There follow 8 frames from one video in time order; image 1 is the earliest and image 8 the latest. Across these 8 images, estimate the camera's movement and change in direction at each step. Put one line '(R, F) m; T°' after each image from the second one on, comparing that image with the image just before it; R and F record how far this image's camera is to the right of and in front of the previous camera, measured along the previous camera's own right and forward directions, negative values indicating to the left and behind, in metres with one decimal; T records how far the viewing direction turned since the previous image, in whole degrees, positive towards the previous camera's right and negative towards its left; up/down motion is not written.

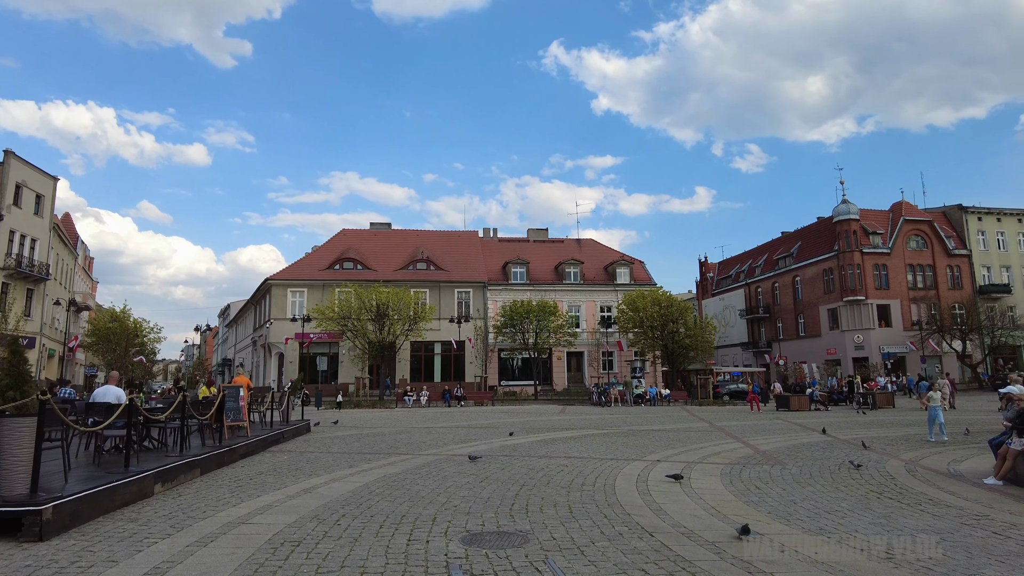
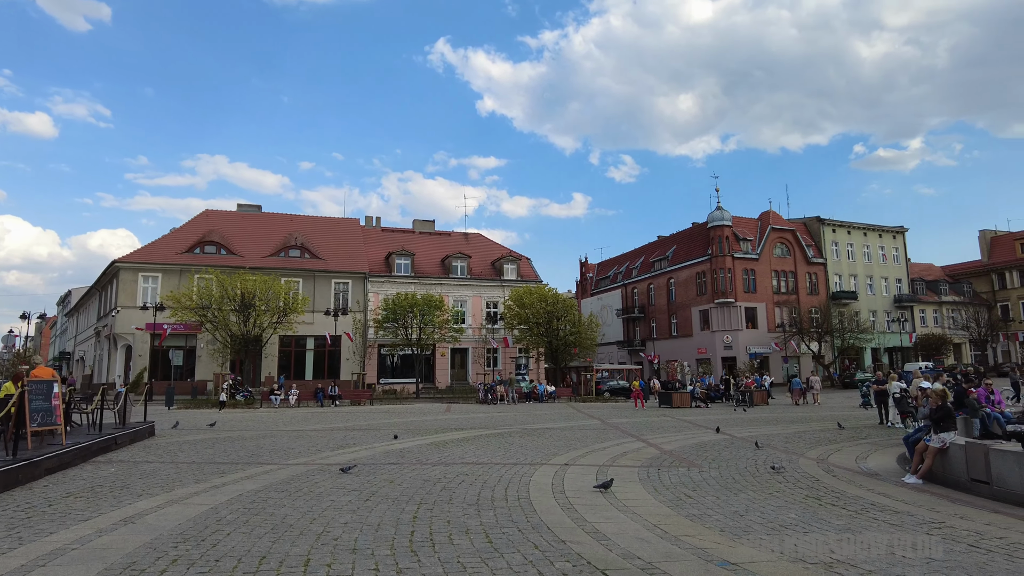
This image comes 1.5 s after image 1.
(-0.3, +1.9) m; +10°
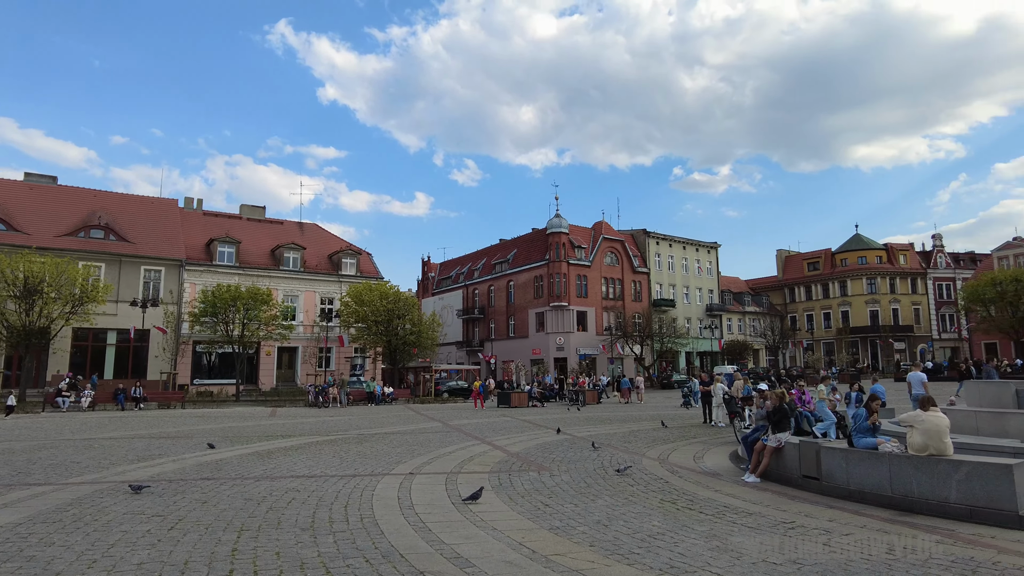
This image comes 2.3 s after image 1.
(-0.2, +0.9) m; +14°
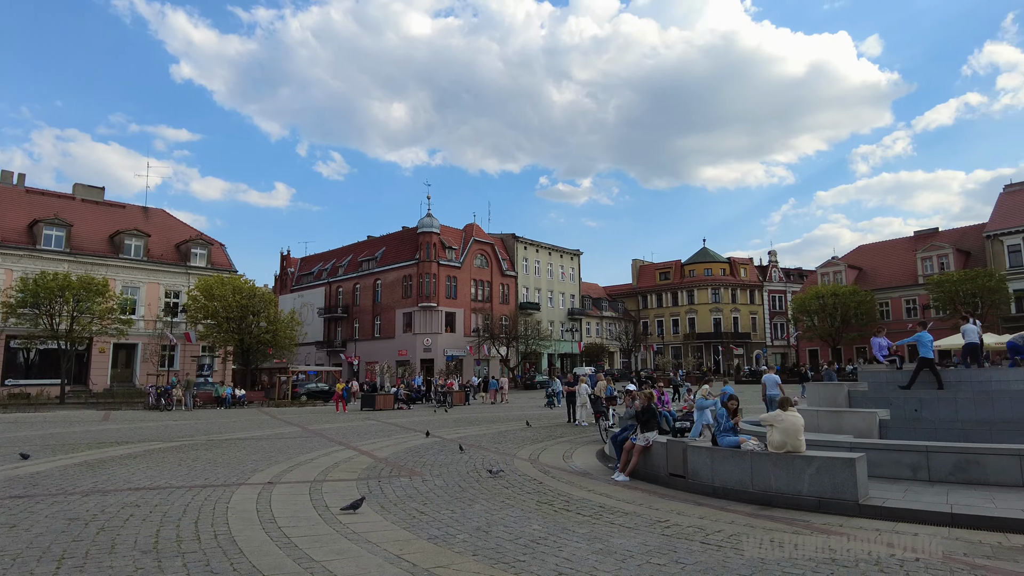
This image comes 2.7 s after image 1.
(-0.2, +0.4) m; +12°
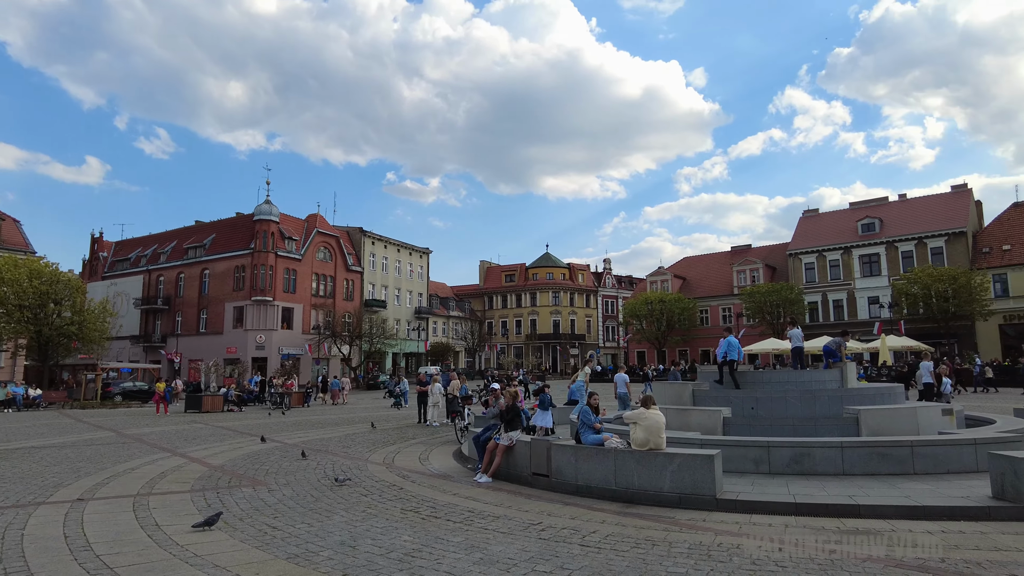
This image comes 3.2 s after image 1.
(-0.4, +0.5) m; +14°
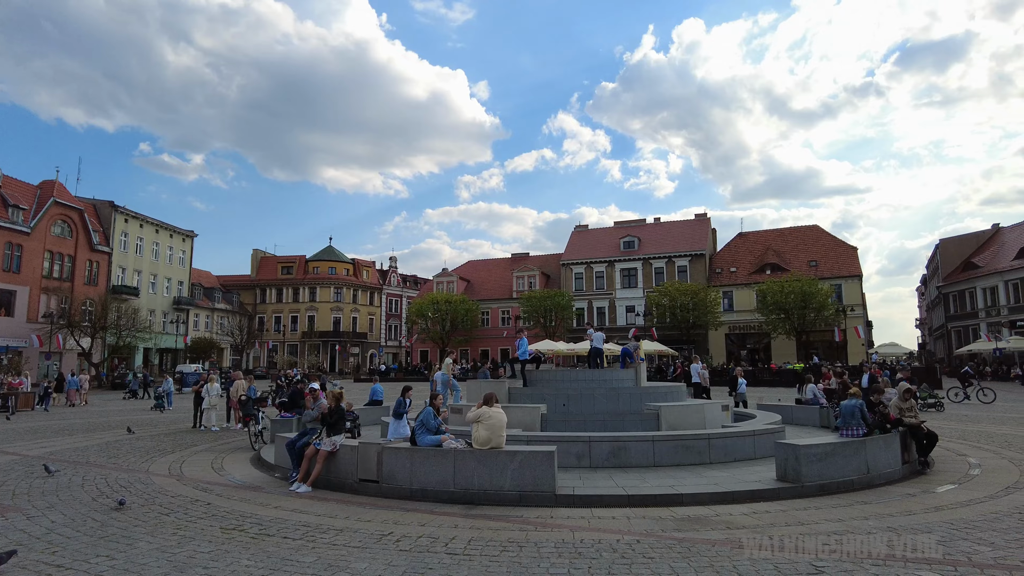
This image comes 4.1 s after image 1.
(-0.9, +0.5) m; +20°
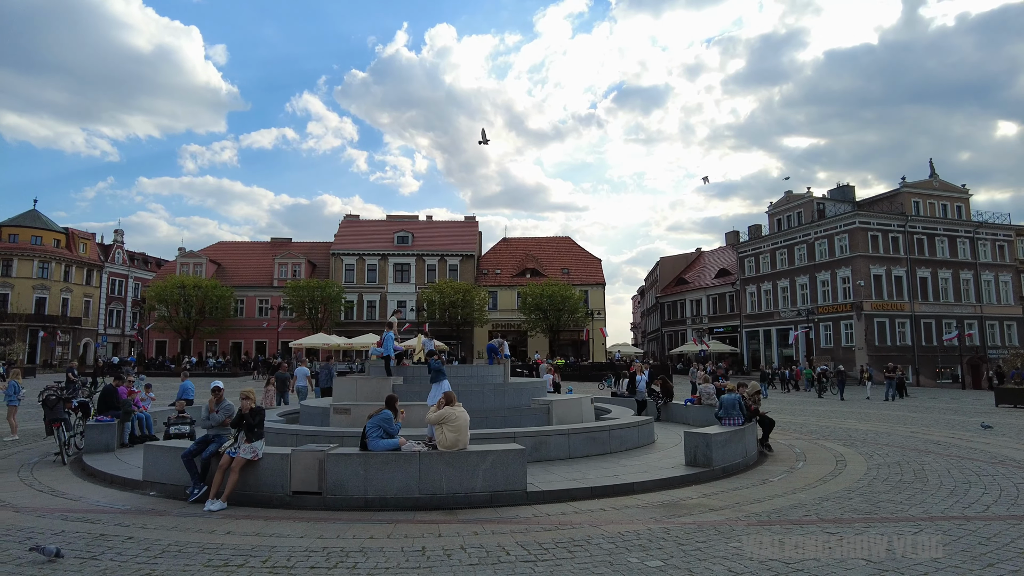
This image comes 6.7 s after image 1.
(-3.2, +0.8) m; +23°
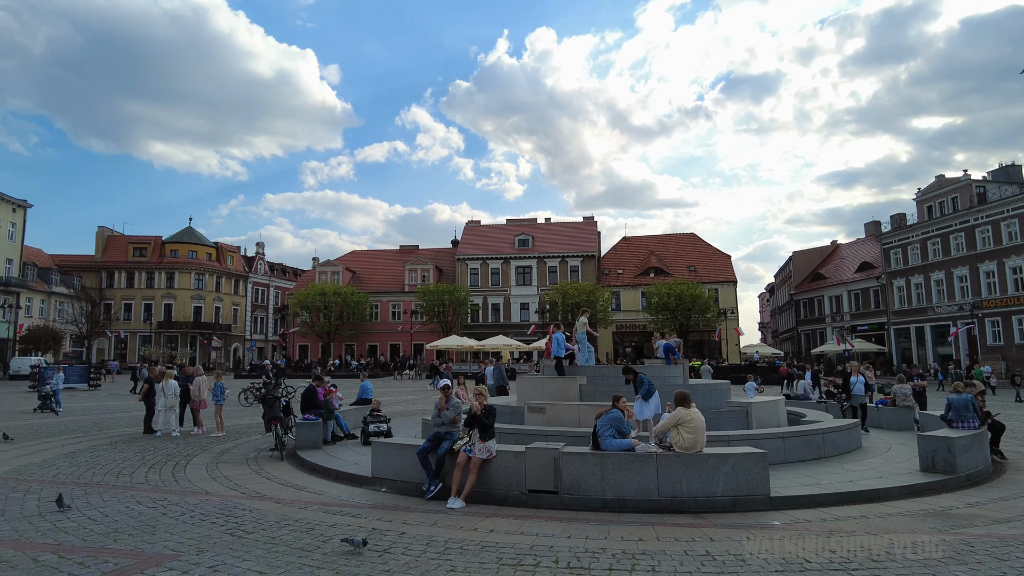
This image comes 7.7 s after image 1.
(-1.7, 0.0) m; -9°
